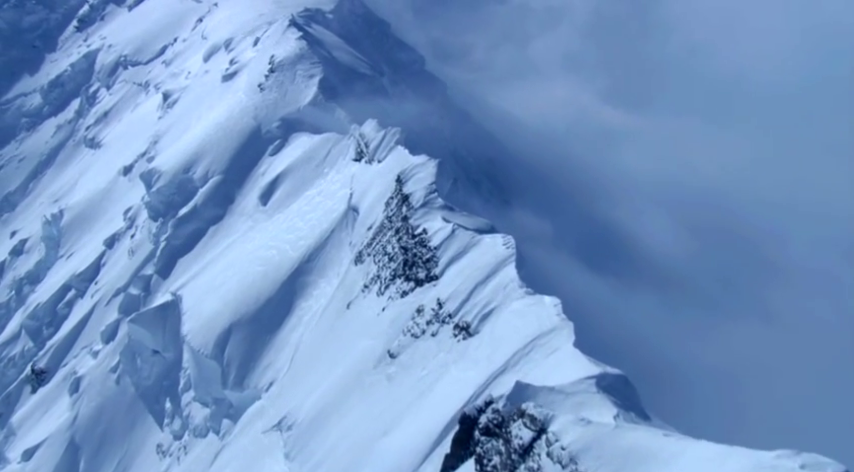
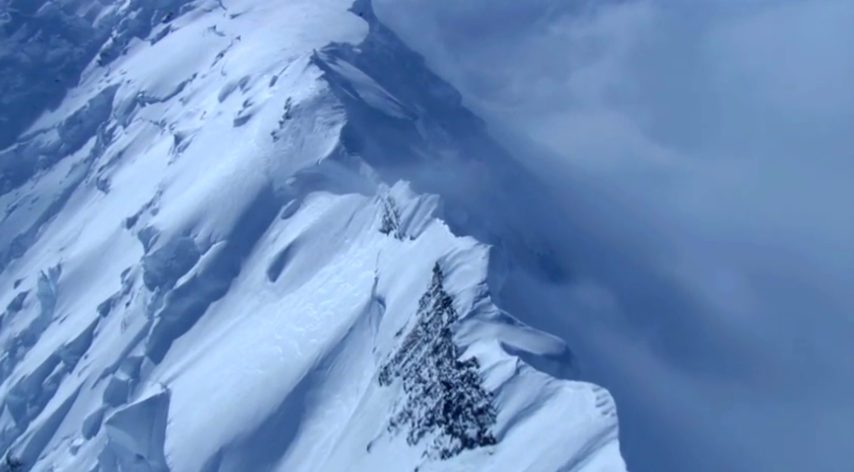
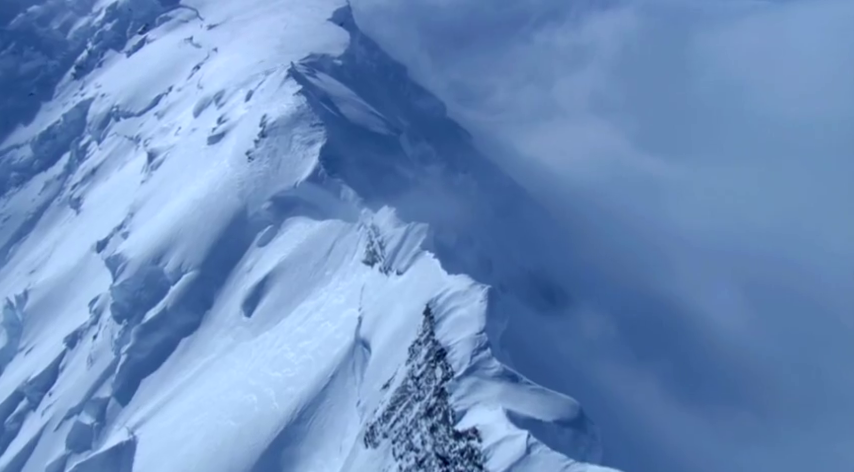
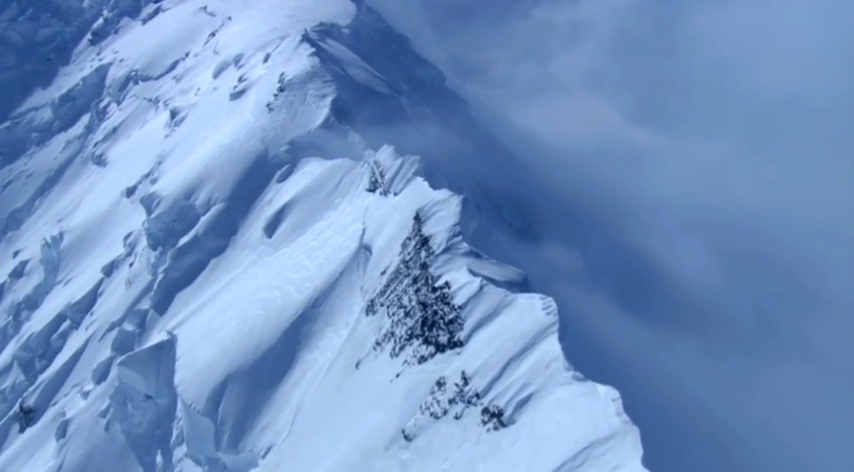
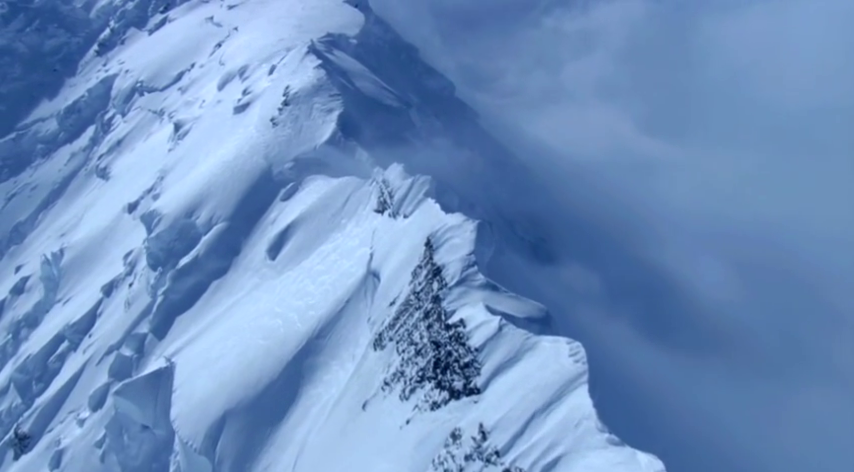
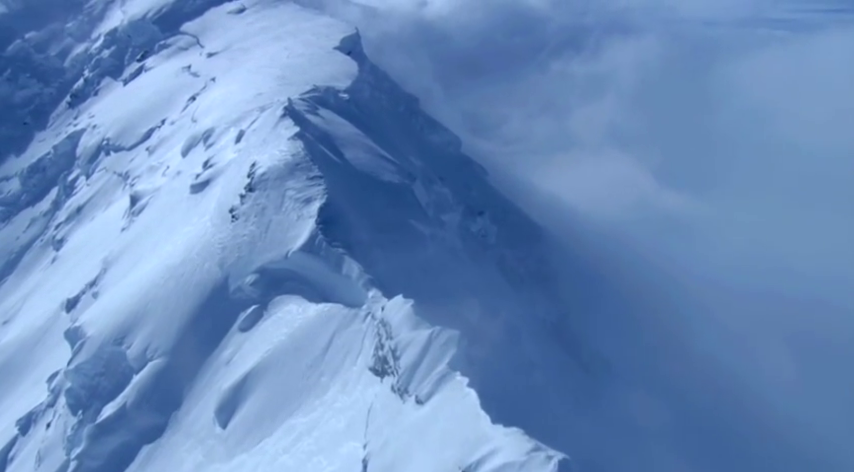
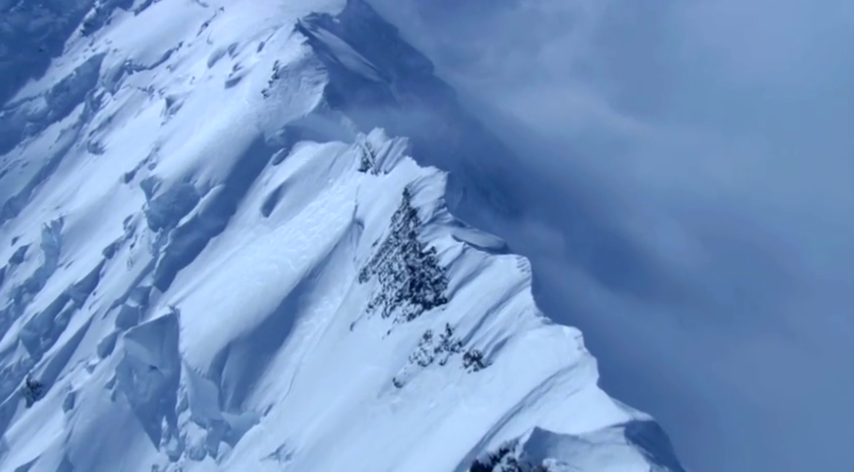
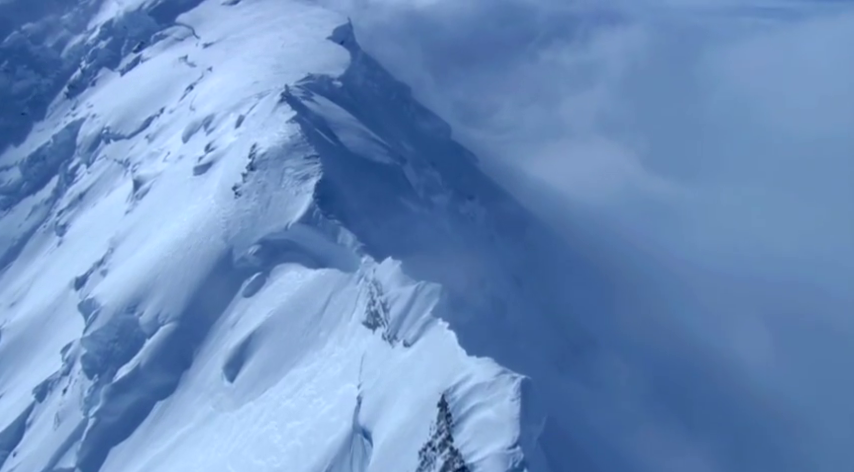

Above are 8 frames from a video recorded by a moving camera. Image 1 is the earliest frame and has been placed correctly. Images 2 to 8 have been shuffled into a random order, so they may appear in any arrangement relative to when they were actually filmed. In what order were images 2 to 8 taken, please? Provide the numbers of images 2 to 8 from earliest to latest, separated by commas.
7, 4, 5, 2, 3, 8, 6
